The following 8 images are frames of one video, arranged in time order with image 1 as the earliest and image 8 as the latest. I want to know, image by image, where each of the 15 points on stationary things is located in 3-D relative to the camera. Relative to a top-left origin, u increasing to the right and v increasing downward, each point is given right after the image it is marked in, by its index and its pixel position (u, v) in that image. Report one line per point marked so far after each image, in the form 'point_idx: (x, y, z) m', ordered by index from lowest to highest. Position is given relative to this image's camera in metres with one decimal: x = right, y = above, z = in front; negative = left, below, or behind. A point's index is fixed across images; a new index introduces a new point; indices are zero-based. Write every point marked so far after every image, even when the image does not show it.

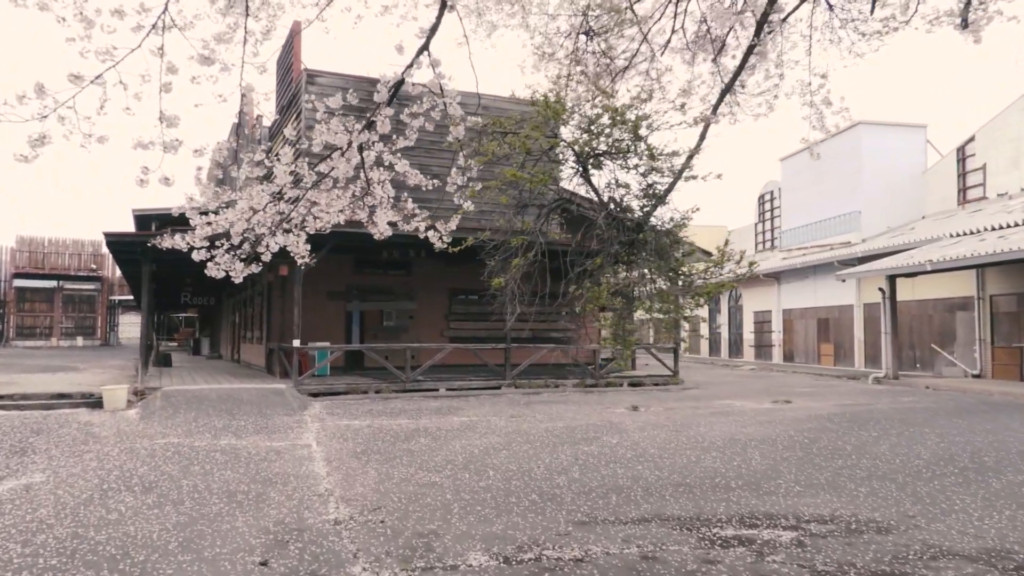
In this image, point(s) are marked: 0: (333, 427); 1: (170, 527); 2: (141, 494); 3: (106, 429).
0: (-1.6, -1.2, +7.2) m
1: (-1.6, -1.1, +3.7) m
2: (-2.0, -1.1, +4.4) m
3: (-3.5, -1.2, +7.0) m
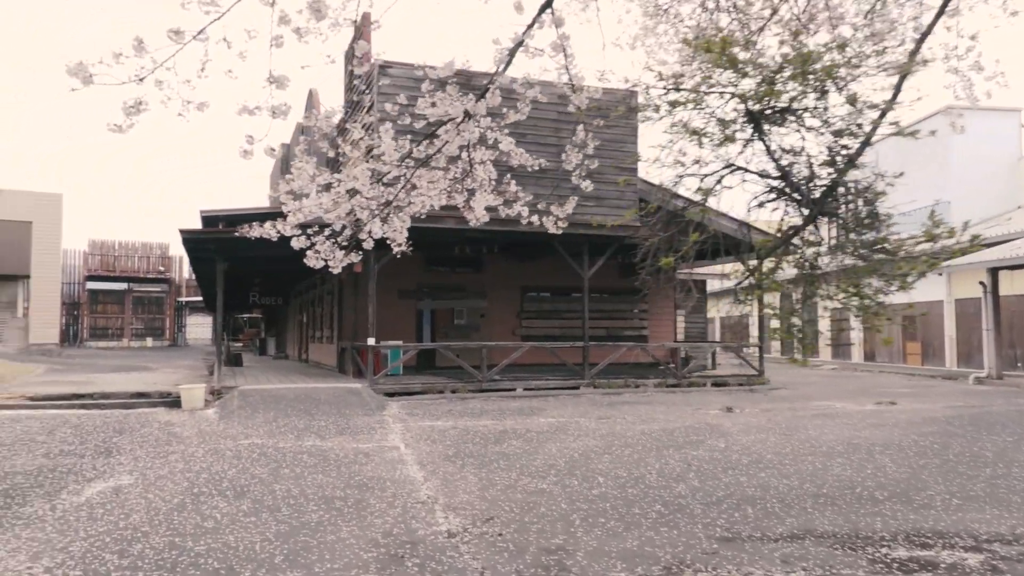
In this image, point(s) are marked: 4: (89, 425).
0: (-0.8, -1.2, +6.9) m
1: (-1.0, -1.1, +3.4) m
2: (-1.4, -1.1, +4.1) m
3: (-2.7, -1.2, +6.8) m
4: (-3.6, -1.2, +6.9) m
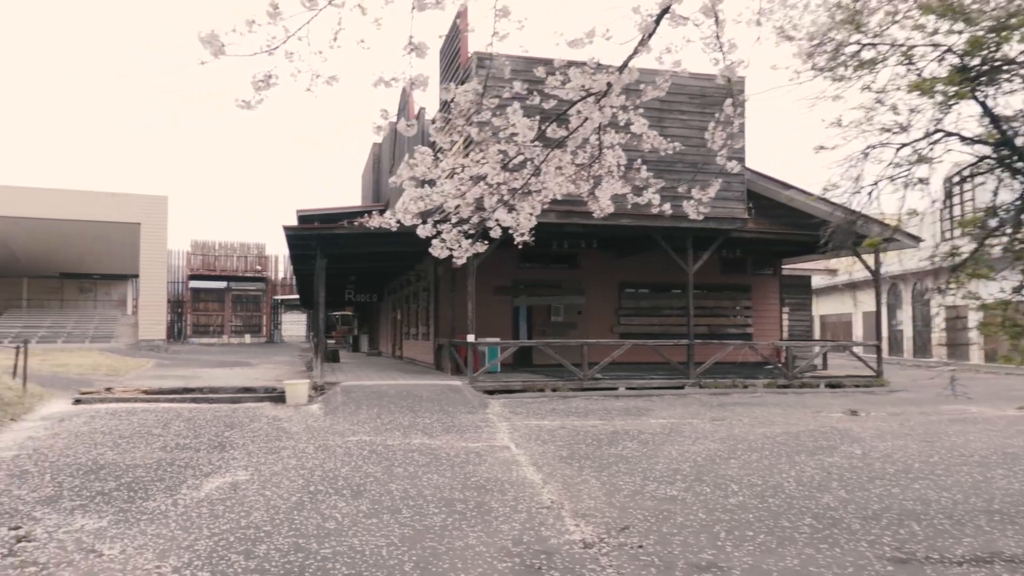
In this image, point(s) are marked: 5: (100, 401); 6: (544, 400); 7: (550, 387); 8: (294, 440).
0: (+0.1, -1.2, +6.7) m
1: (-0.5, -1.0, +3.2) m
2: (-0.8, -1.0, +4.0) m
3: (-1.8, -1.1, +6.8) m
4: (-2.7, -1.1, +7.0) m
5: (-4.2, -1.1, +8.2) m
6: (+0.3, -1.2, +8.6) m
7: (+0.4, -1.1, +9.2) m
8: (-1.6, -1.1, +5.9) m
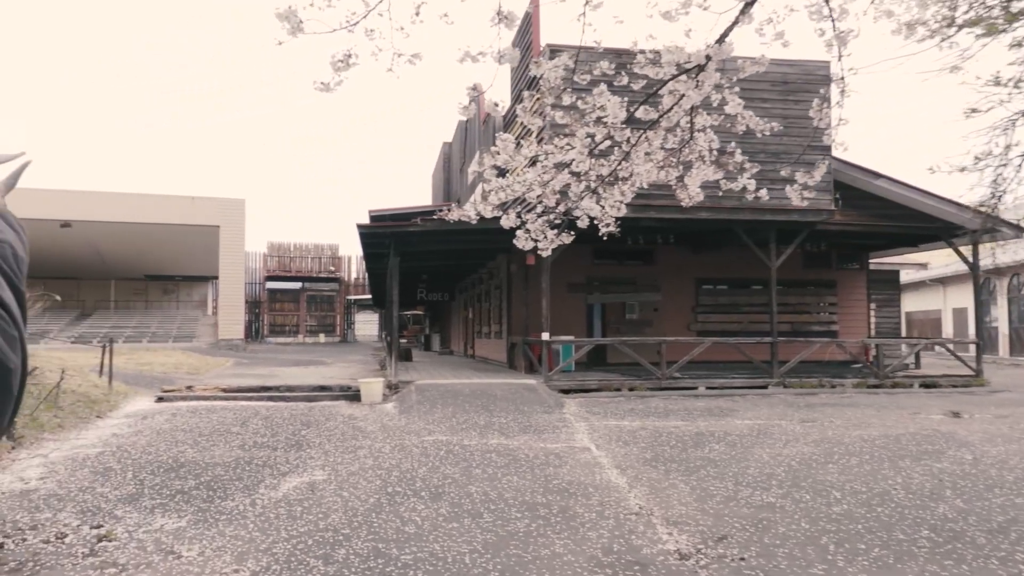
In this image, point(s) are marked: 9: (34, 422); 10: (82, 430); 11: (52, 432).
0: (+0.7, -1.1, +6.5) m
1: (-0.1, -1.0, +3.1) m
2: (-0.4, -1.0, +3.8) m
3: (-1.2, -1.1, +6.8) m
4: (-2.0, -1.1, +7.0) m
5: (-3.4, -1.1, +8.3) m
6: (+1.1, -1.2, +8.4) m
7: (+1.3, -1.1, +9.0) m
8: (-1.0, -1.1, +5.8) m
9: (-3.6, -1.0, +6.0) m
10: (-3.3, -1.1, +6.2) m
11: (-3.4, -1.1, +5.9) m
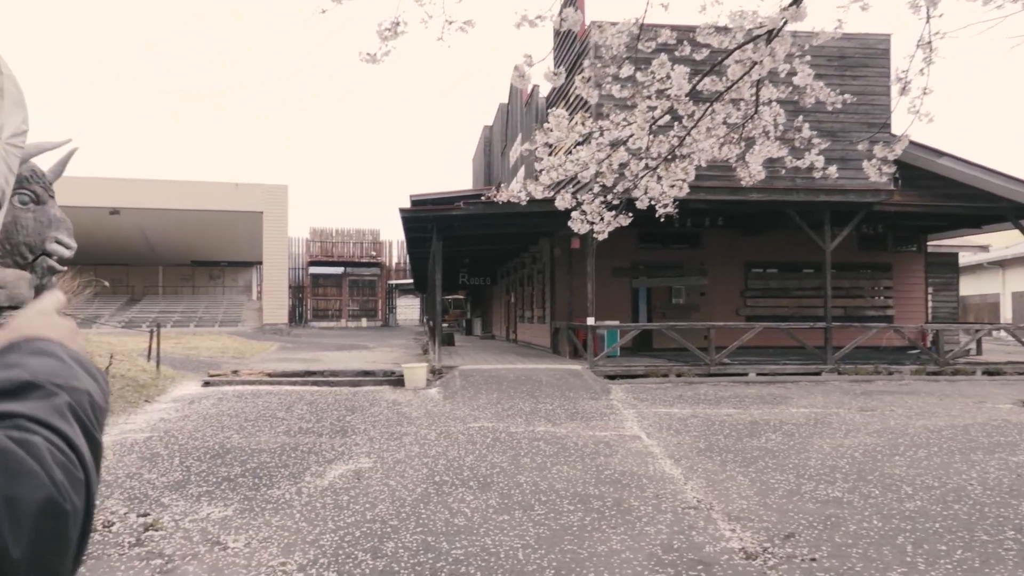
0: (+1.1, -1.0, +6.3) m
1: (+0.1, -0.9, +2.9) m
2: (-0.1, -0.9, +3.7) m
3: (-0.8, -1.0, +6.7) m
4: (-1.6, -1.0, +7.0) m
5: (-2.9, -1.0, +8.3) m
6: (+1.6, -1.0, +8.2) m
7: (+1.8, -0.9, +8.8) m
8: (-0.7, -1.0, +5.8) m
9: (-3.2, -0.9, +6.1) m
10: (-2.9, -1.0, +6.2) m
11: (-3.0, -0.9, +5.9) m
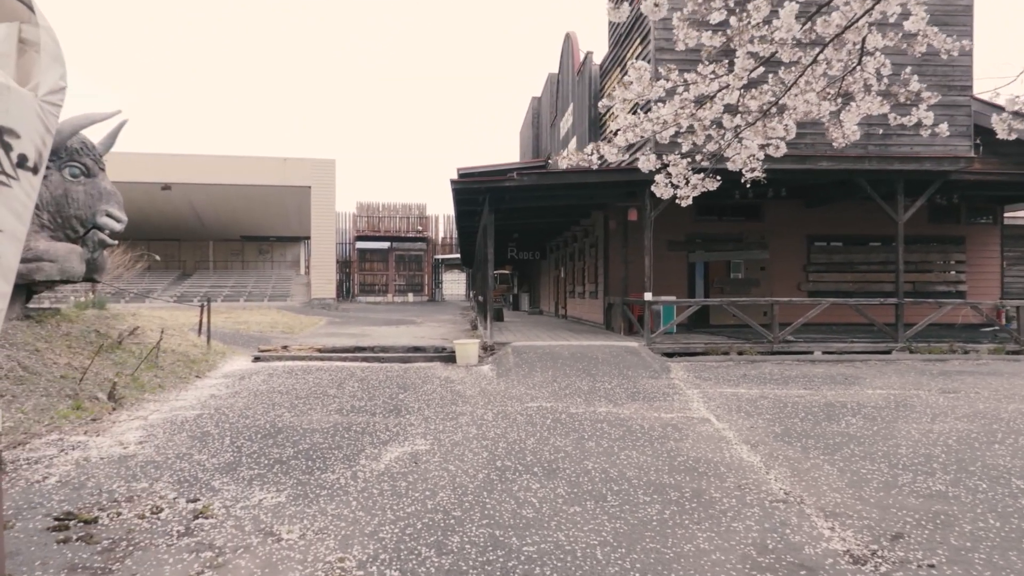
0: (+1.5, -0.8, +6.0) m
1: (+0.3, -0.8, +2.7) m
2: (+0.1, -0.8, +3.5) m
3: (-0.3, -0.8, +6.5) m
4: (-1.2, -0.8, +6.8) m
5: (-2.4, -0.7, +8.2) m
6: (+2.1, -0.7, +7.8) m
7: (+2.3, -0.6, +8.4) m
8: (-0.3, -0.8, +5.5) m
9: (-2.8, -0.7, +6.0) m
10: (-2.5, -0.8, +6.1) m
11: (-2.6, -0.8, +5.8) m
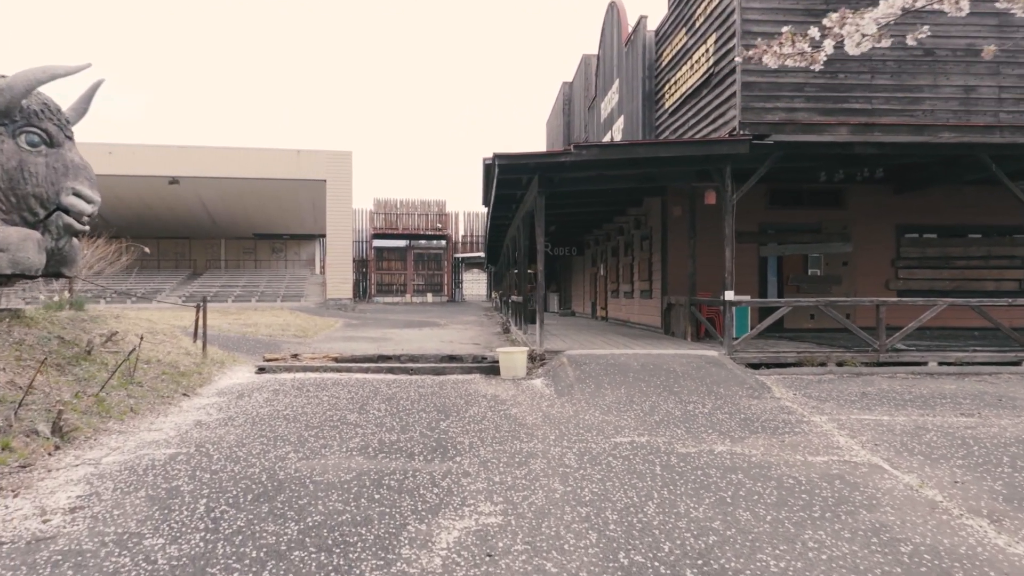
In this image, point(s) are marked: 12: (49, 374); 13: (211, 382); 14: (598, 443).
0: (+2.0, -0.8, +4.6) m
1: (+0.7, -0.8, +1.3) m
2: (+0.5, -0.8, +2.1) m
3: (+0.1, -0.8, +5.1) m
4: (-0.7, -0.7, +5.4) m
5: (-1.9, -0.7, +6.9) m
6: (+2.6, -0.7, +6.4) m
7: (+2.8, -0.6, +7.0) m
8: (+0.1, -0.8, +4.1) m
9: (-2.4, -0.7, +4.6) m
10: (-2.1, -0.7, +4.7) m
11: (-2.2, -0.7, +4.5) m
12: (-2.8, -0.5, +4.9) m
13: (-2.3, -0.7, +6.1) m
14: (+0.4, -0.8, +4.0) m
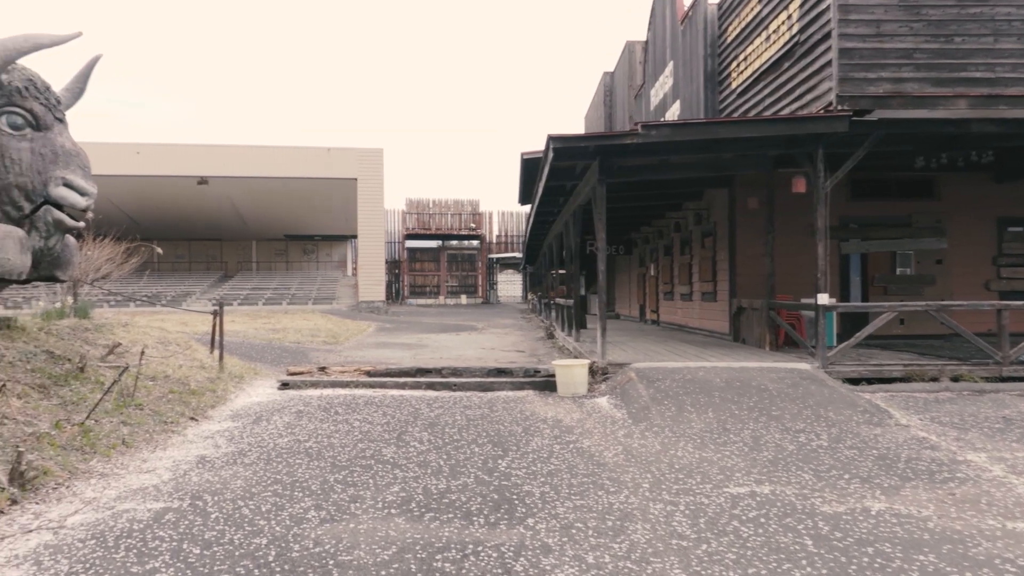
0: (+2.3, -0.8, +3.6) m
1: (+0.9, -0.8, +0.3) m
2: (+0.8, -0.8, +1.1) m
3: (+0.5, -0.8, +4.1) m
4: (-0.3, -0.8, +4.5) m
5: (-1.5, -0.7, +6.0) m
6: (+3.0, -0.7, +5.3) m
7: (+3.2, -0.6, +5.9) m
8: (+0.5, -0.8, +3.2) m
9: (-2.0, -0.7, +3.8) m
10: (-1.7, -0.8, +3.9) m
11: (-1.8, -0.8, +3.6) m
12: (-2.4, -0.5, +4.0) m
13: (-1.9, -0.7, +5.3) m
14: (+0.8, -0.8, +3.1) m
